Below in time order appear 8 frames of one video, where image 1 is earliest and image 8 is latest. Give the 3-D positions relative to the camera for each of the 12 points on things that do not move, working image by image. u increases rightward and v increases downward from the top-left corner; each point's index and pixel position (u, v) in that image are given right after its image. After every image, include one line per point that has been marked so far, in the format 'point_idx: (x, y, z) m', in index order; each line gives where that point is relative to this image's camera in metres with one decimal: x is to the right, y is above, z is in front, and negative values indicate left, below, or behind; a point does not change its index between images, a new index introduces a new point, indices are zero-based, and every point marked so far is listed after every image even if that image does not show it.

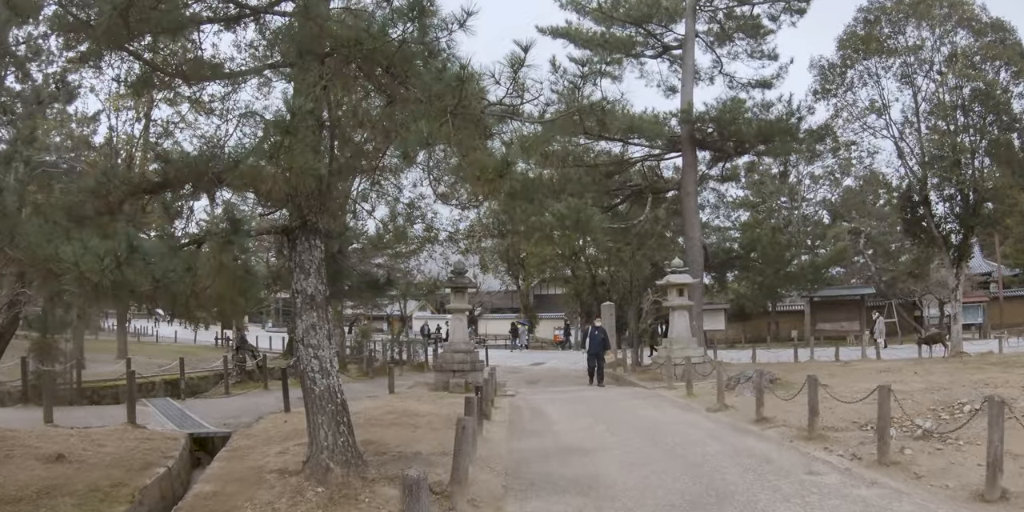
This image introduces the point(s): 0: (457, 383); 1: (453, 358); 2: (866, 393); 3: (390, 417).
0: (-1.0, -2.3, +12.3) m
1: (-1.0, -1.9, +12.5) m
2: (+5.5, -2.1, +10.9) m
3: (-1.5, -2.0, +8.5) m
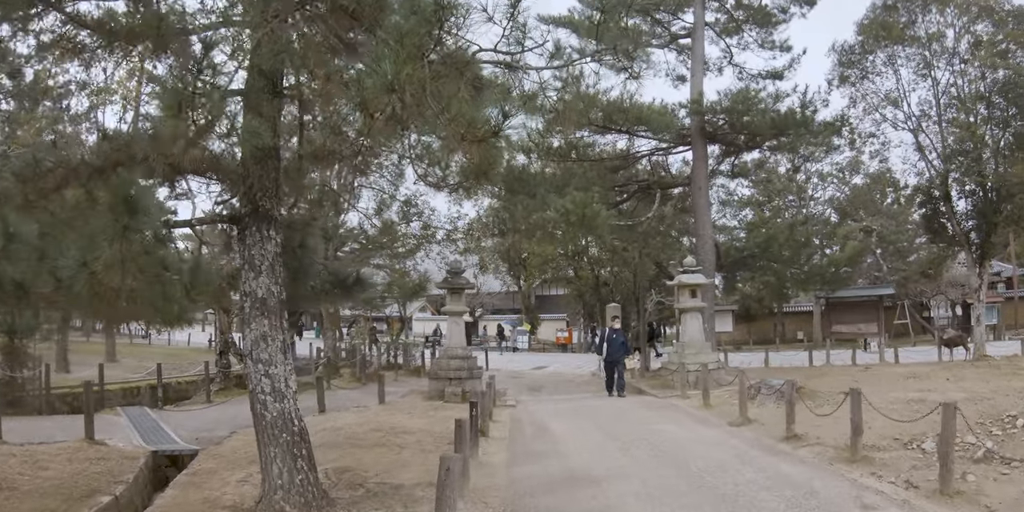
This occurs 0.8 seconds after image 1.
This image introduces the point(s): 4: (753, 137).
0: (-1.0, -2.2, +11.3) m
1: (-1.0, -1.8, +11.5) m
2: (+5.5, -2.1, +9.8) m
3: (-1.5, -1.9, +7.5) m
4: (+6.7, +3.3, +19.4) m
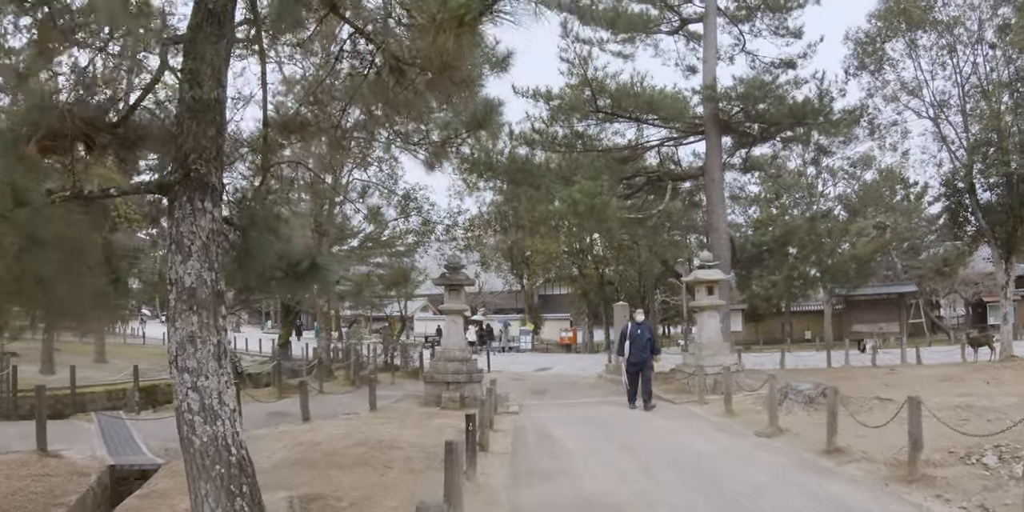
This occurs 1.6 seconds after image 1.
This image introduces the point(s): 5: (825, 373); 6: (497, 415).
0: (-0.9, -2.1, +10.4) m
1: (-1.0, -1.7, +10.6) m
2: (+5.6, -2.0, +8.9) m
3: (-1.4, -1.8, +6.5) m
4: (+6.8, +3.4, +18.4) m
5: (+7.0, -2.6, +15.7) m
6: (-0.2, -2.2, +9.6) m
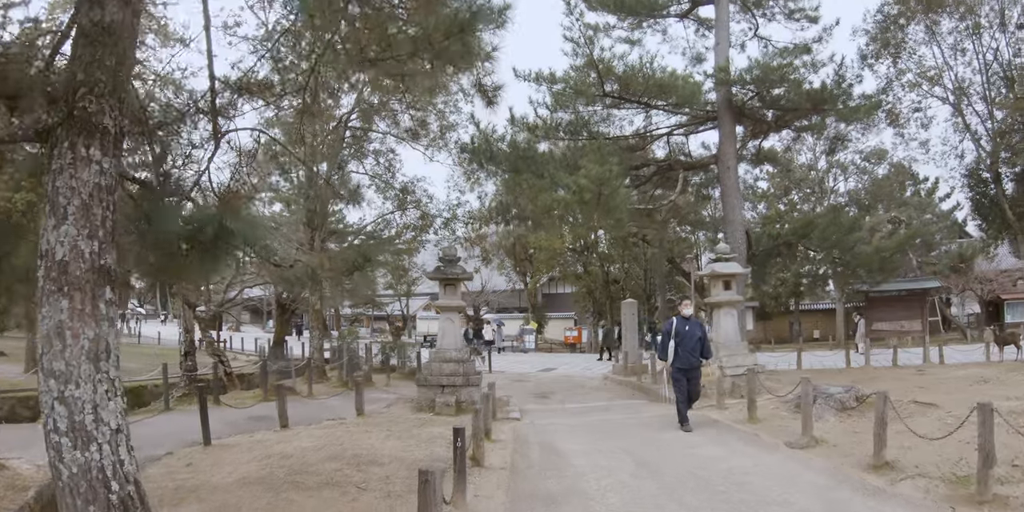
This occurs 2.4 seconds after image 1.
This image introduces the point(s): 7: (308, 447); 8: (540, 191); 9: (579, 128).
0: (-0.9, -2.0, +9.5) m
1: (-1.0, -1.6, +9.7) m
2: (+5.6, -1.8, +7.9) m
3: (-1.5, -1.7, +5.6) m
4: (+6.8, +3.6, +17.5) m
5: (+7.1, -2.5, +14.7) m
6: (-0.2, -2.1, +8.7) m
7: (-1.9, -1.8, +6.6) m
8: (+0.6, +1.3, +13.8) m
9: (+1.5, +2.8, +15.2) m
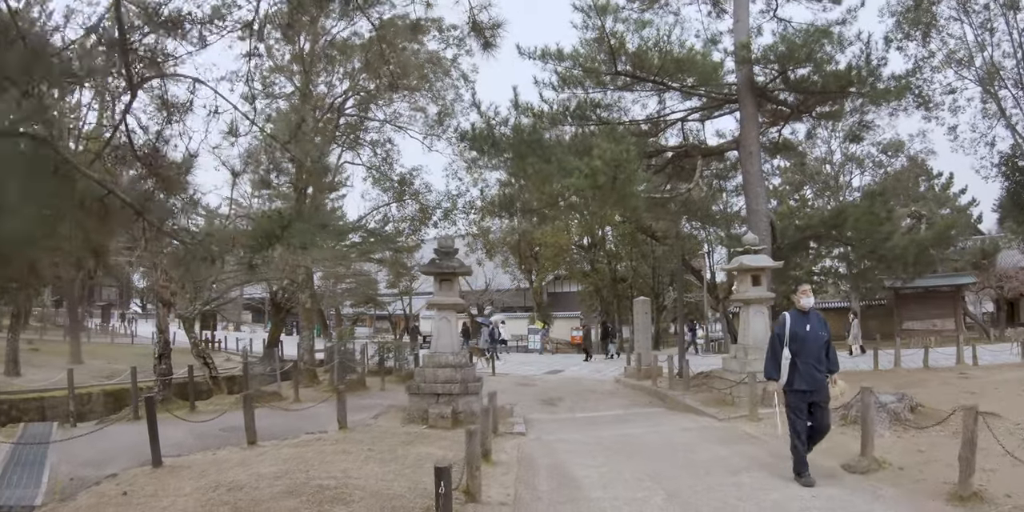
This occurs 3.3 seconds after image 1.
0: (-0.9, -1.9, +8.3) m
1: (-0.9, -1.5, +8.5) m
2: (+5.6, -1.7, +6.7) m
3: (-1.4, -1.6, +4.4) m
4: (+6.9, +3.7, +16.2) m
5: (+7.2, -2.4, +13.5) m
6: (-0.2, -2.0, +7.5) m
7: (-1.9, -1.7, +5.5) m
8: (+0.6, +1.4, +12.7) m
9: (+1.5, +2.9, +14.0) m
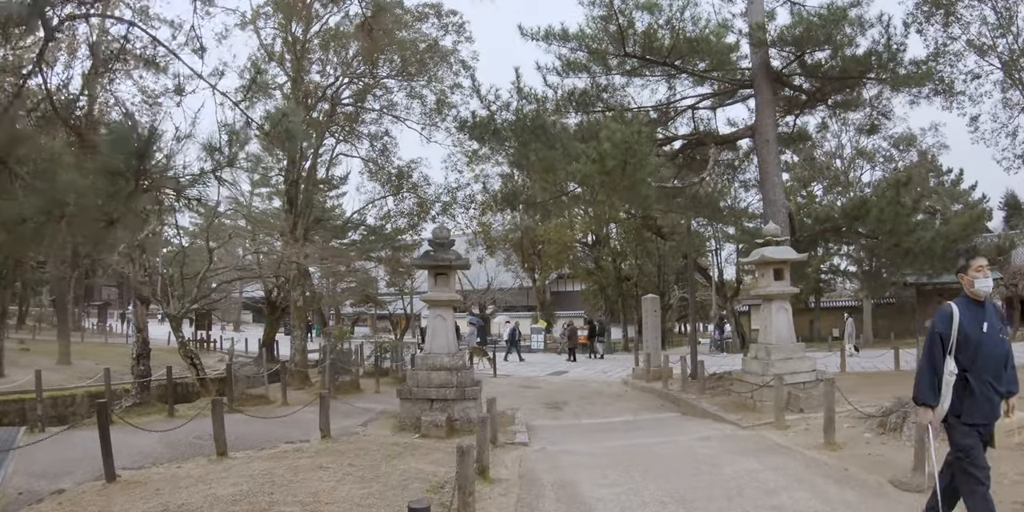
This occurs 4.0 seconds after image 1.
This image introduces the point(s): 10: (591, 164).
0: (-0.8, -1.8, +7.5) m
1: (-0.9, -1.4, +7.7) m
2: (+5.6, -1.6, +5.9) m
3: (-1.4, -1.5, +3.6) m
4: (+7.0, +3.8, +15.4) m
5: (+7.2, -2.2, +12.7) m
6: (-0.2, -1.9, +6.7) m
7: (-1.9, -1.6, +4.7) m
8: (+0.7, +1.5, +11.8) m
9: (+1.6, +3.0, +13.2) m
10: (+1.1, +1.3, +9.8) m
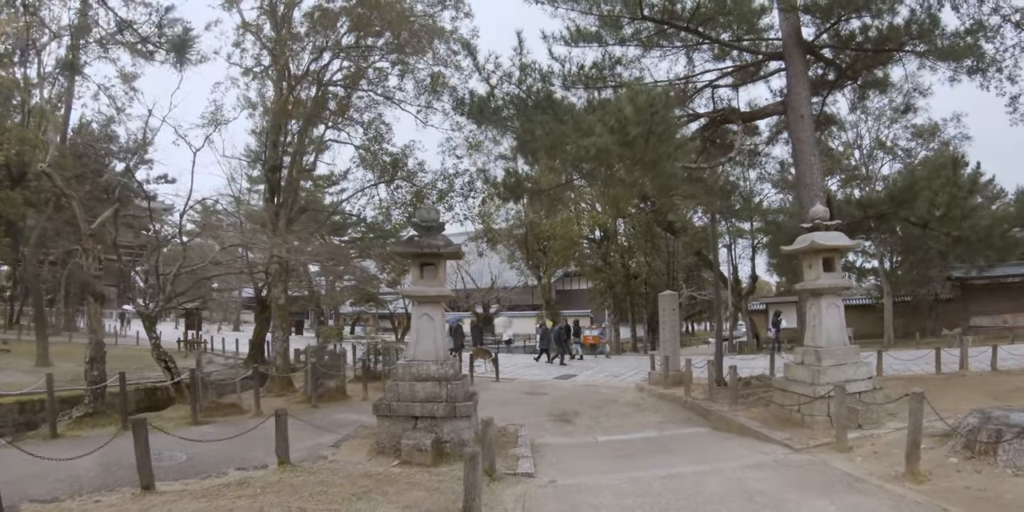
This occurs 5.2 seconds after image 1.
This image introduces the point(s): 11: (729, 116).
0: (-0.8, -1.6, +6.1) m
1: (-0.9, -1.2, +6.3) m
2: (+5.6, -1.5, +4.4) m
3: (-1.5, -1.3, +2.3) m
4: (+7.0, +4.0, +13.9) m
5: (+7.3, -2.1, +11.2) m
6: (-0.1, -1.7, +5.3) m
7: (-1.9, -1.5, +3.3) m
8: (+0.7, +1.7, +10.4) m
9: (+1.6, +3.2, +11.7) m
10: (+1.2, +1.5, +8.4) m
11: (+3.7, +2.4, +11.8) m
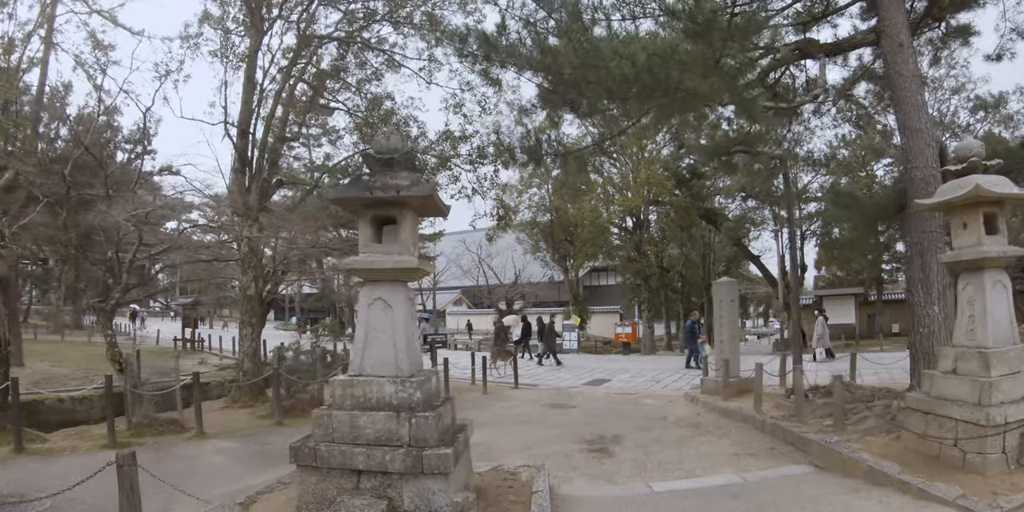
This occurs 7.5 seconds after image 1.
0: (-0.8, -1.3, +3.6) m
1: (-0.9, -0.9, +3.8) m
2: (+5.6, -1.1, +1.7) m
3: (-1.6, -1.1, -0.2) m
4: (+7.3, +4.4, +11.2) m
5: (+7.5, -1.7, +8.4) m
6: (-0.1, -1.4, +2.8) m
7: (-2.0, -1.2, +0.8) m
8: (+0.9, +2.0, +7.9) m
9: (+1.8, +3.5, +9.2) m
10: (+1.3, +1.8, +5.8) m
11: (+3.9, +2.7, +9.1) m
